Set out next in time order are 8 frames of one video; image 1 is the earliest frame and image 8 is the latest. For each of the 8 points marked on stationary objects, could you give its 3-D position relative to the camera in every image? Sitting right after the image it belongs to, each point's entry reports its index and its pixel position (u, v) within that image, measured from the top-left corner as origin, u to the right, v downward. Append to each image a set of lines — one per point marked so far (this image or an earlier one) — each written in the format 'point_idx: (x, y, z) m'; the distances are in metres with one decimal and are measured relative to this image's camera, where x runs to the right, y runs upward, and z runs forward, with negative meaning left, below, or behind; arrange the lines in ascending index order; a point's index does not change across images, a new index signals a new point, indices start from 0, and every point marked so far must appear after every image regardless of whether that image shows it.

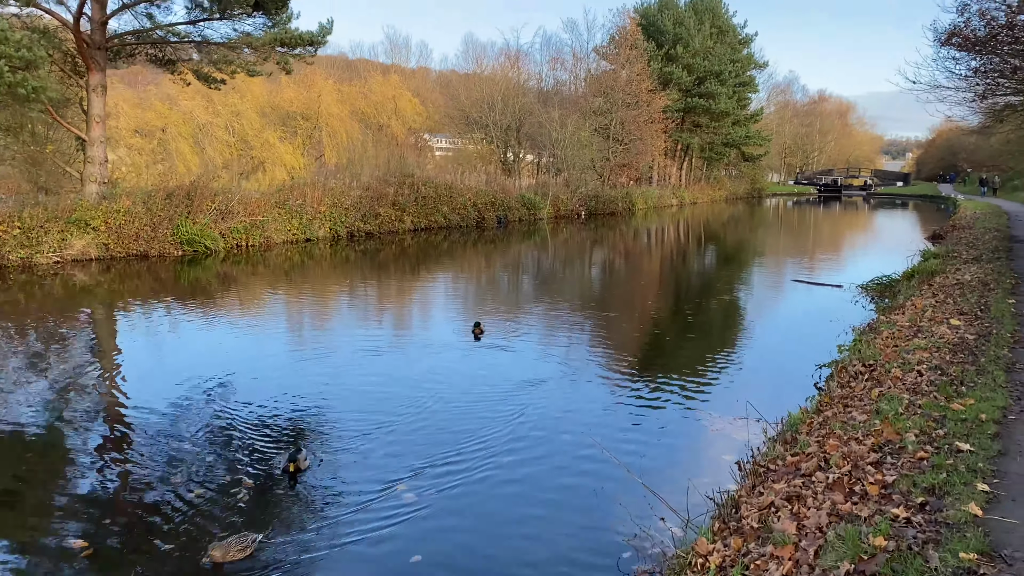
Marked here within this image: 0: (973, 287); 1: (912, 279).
0: (+6.0, 0.0, +8.1) m
1: (+6.7, +0.1, +10.5) m
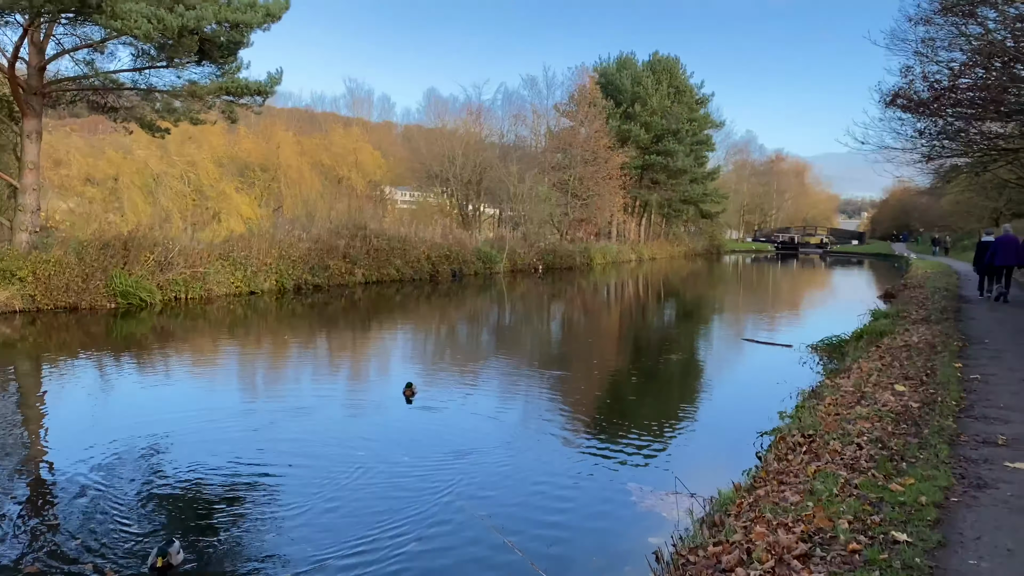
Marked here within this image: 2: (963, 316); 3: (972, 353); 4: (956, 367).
0: (+4.9, -0.8, +7.5) m
1: (+5.5, -0.9, +9.8) m
2: (+7.4, -0.5, +10.1) m
3: (+5.3, -0.8, +7.2) m
4: (+4.6, -0.8, +6.5) m
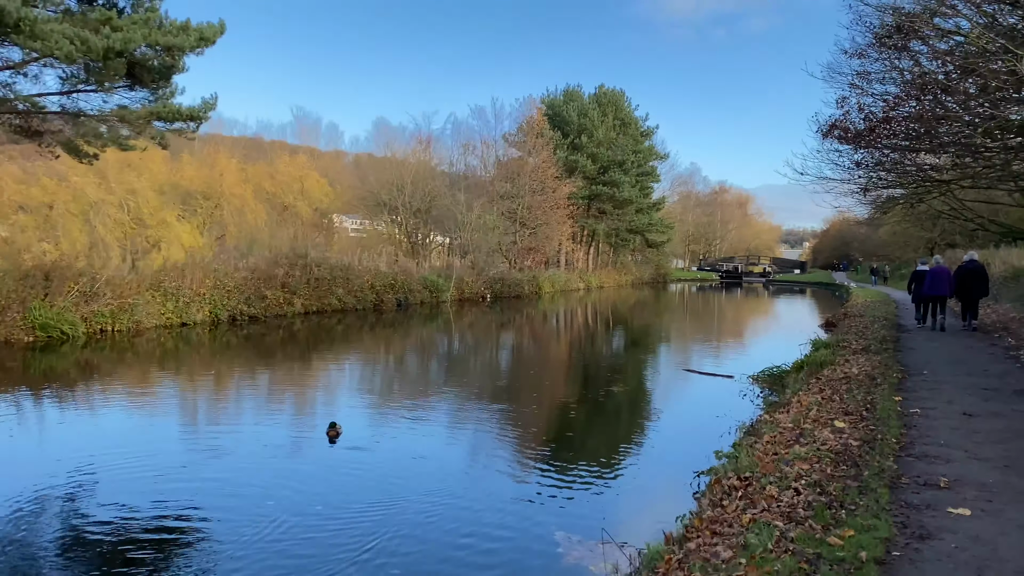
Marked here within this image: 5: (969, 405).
0: (+4.1, -1.1, +7.3) m
1: (+4.5, -1.3, +9.7) m
2: (+6.3, -1.0, +10.1) m
3: (+4.5, -1.1, +7.1) m
4: (+3.8, -1.1, +6.2) m
5: (+4.5, -1.2, +6.1) m
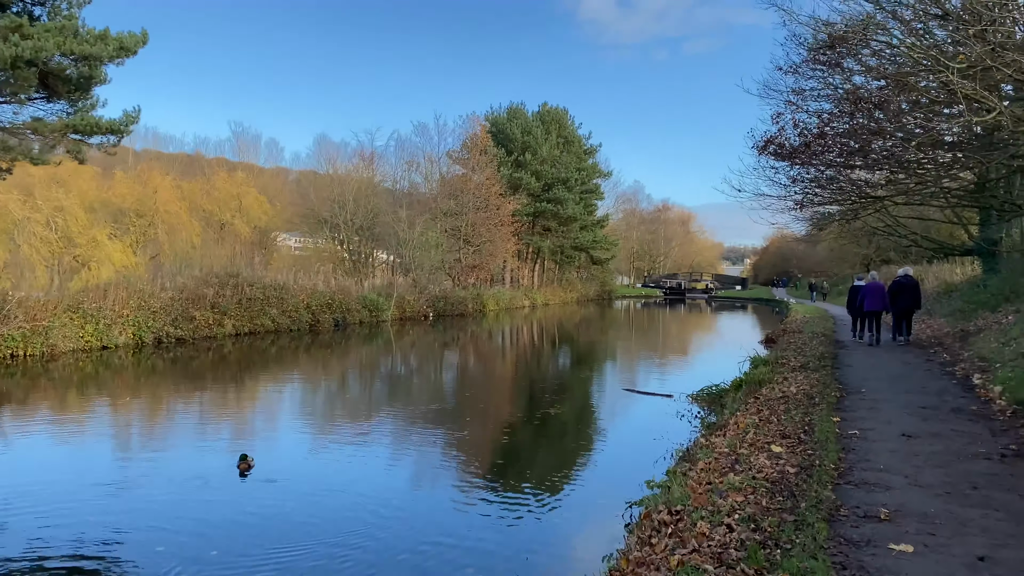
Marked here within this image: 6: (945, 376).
0: (+3.2, -1.3, +7.0) m
1: (+3.4, -1.5, +9.4) m
2: (+5.2, -1.2, +9.9) m
3: (+3.6, -1.3, +6.8) m
4: (+3.0, -1.3, +5.9) m
5: (+3.7, -1.3, +5.8) m
6: (+5.7, -1.2, +8.2) m
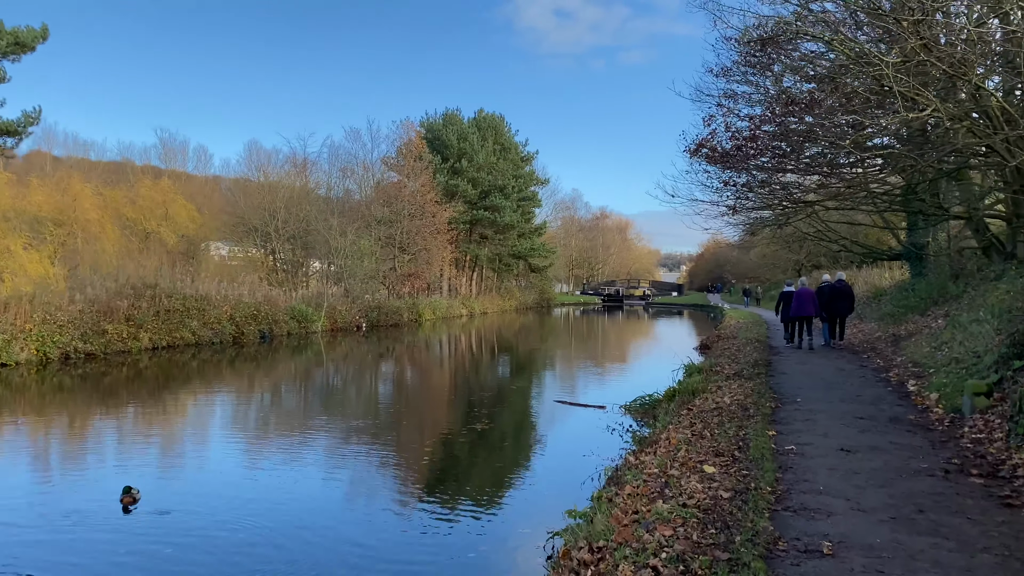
0: (+2.3, -1.3, +6.6) m
1: (+2.3, -1.6, +9.0) m
2: (+4.0, -1.3, +9.7) m
3: (+2.8, -1.3, +6.4) m
4: (+2.2, -1.3, +5.5) m
5: (+2.9, -1.3, +5.4) m
6: (+4.7, -1.2, +7.9) m
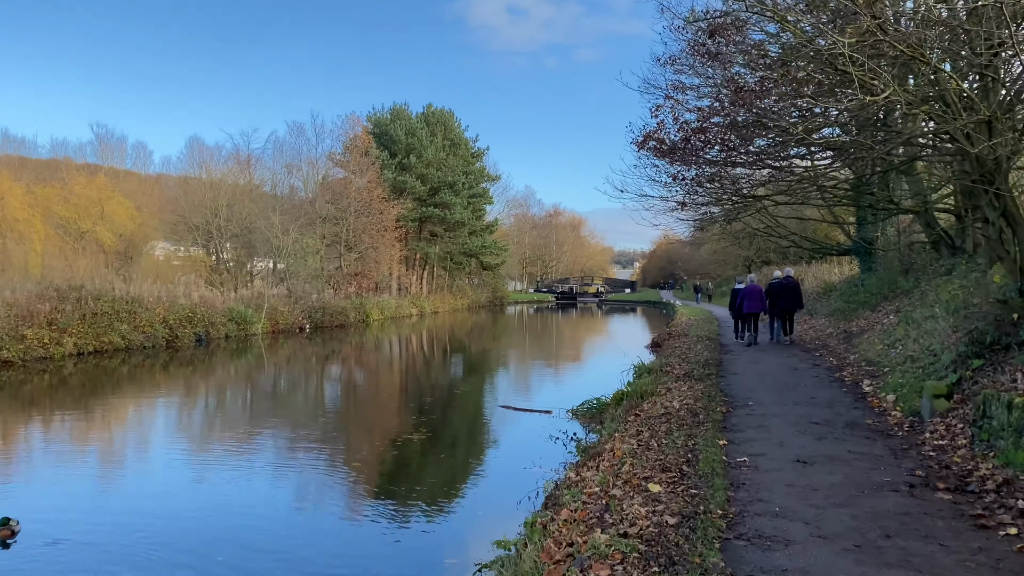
0: (+1.7, -1.3, +6.1) m
1: (+1.5, -1.6, +8.5) m
2: (+3.1, -1.2, +9.3) m
3: (+2.1, -1.3, +6.0) m
4: (+1.6, -1.3, +5.0) m
5: (+2.3, -1.3, +5.0) m
6: (+3.9, -1.2, +7.6) m
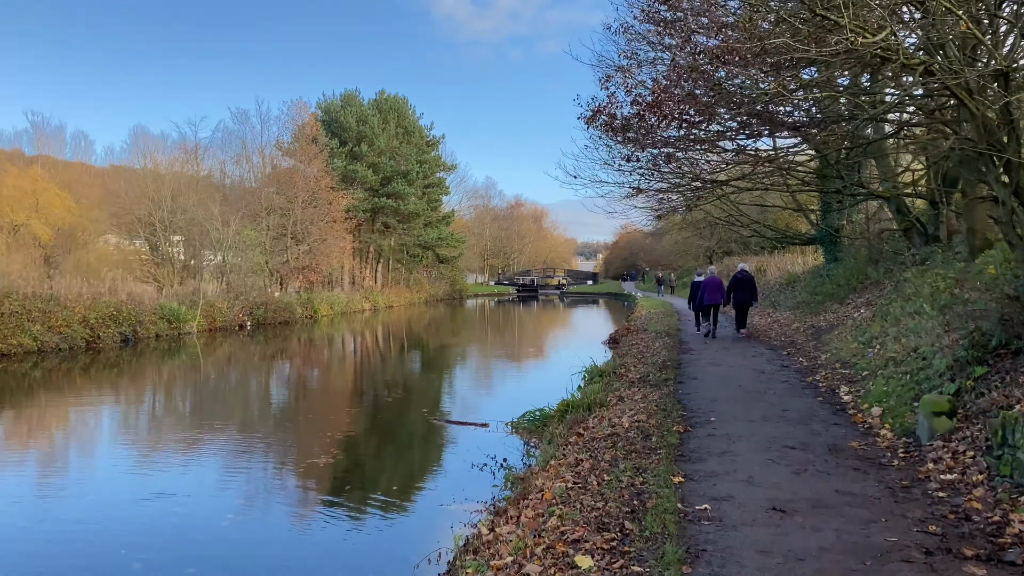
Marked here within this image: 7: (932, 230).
0: (+0.9, -1.3, +4.9) m
1: (+0.6, -1.5, +7.3) m
2: (+2.2, -1.1, +8.3) m
3: (+1.4, -1.2, +4.9) m
4: (+1.0, -1.3, +3.9) m
5: (+1.7, -1.3, +3.9) m
6: (+3.1, -1.1, +6.6) m
7: (+8.3, +1.2, +12.4) m
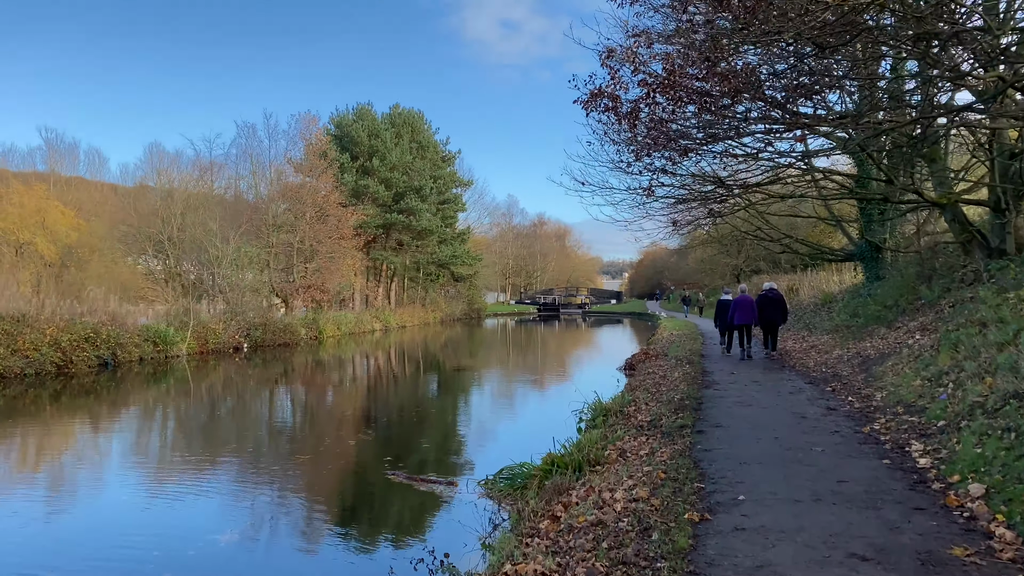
0: (+0.6, -1.4, +3.4) m
1: (+0.4, -1.7, +5.8) m
2: (+2.0, -1.4, +6.6) m
3: (+1.0, -1.4, +3.3) m
4: (+0.6, -1.4, +2.3) m
5: (+1.3, -1.4, +2.3) m
6: (+2.8, -1.3, +5.0) m
7: (+8.2, +0.8, +10.6) m
